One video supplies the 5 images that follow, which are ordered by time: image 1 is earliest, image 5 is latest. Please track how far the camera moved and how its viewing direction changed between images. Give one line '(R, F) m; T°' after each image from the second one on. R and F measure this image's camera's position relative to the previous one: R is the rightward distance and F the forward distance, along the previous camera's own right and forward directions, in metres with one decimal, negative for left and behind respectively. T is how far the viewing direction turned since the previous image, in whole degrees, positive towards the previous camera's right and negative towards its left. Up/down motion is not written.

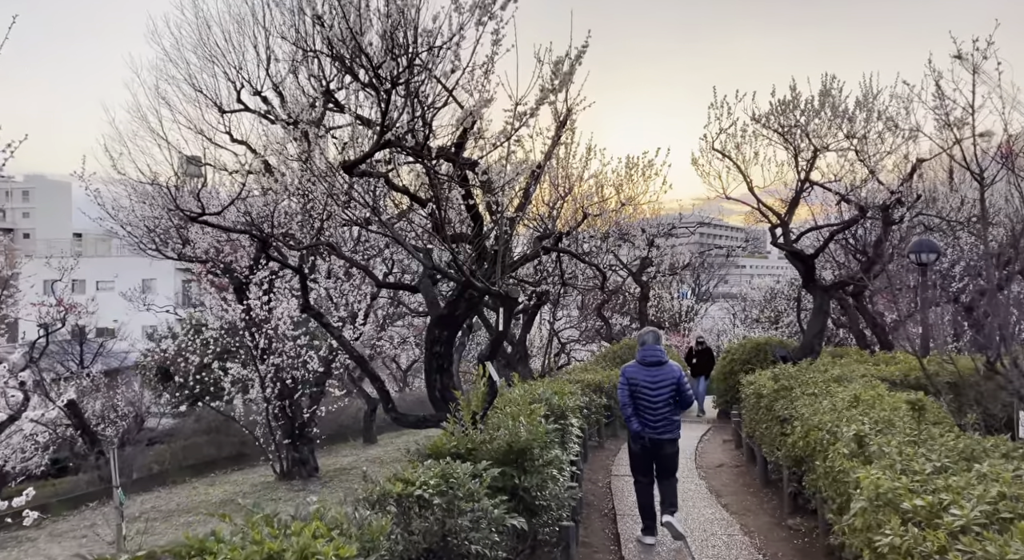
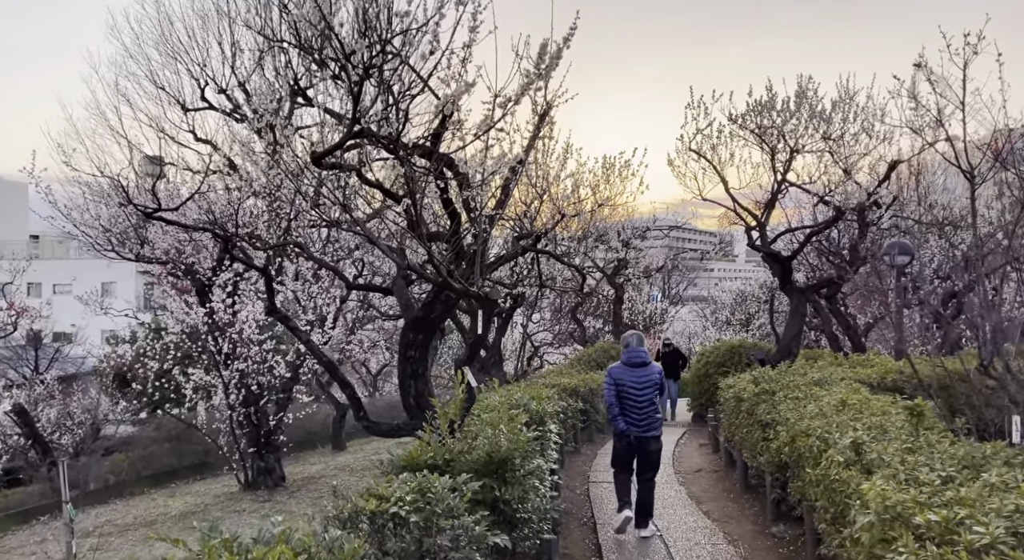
(-0.1, +0.3) m; +2°
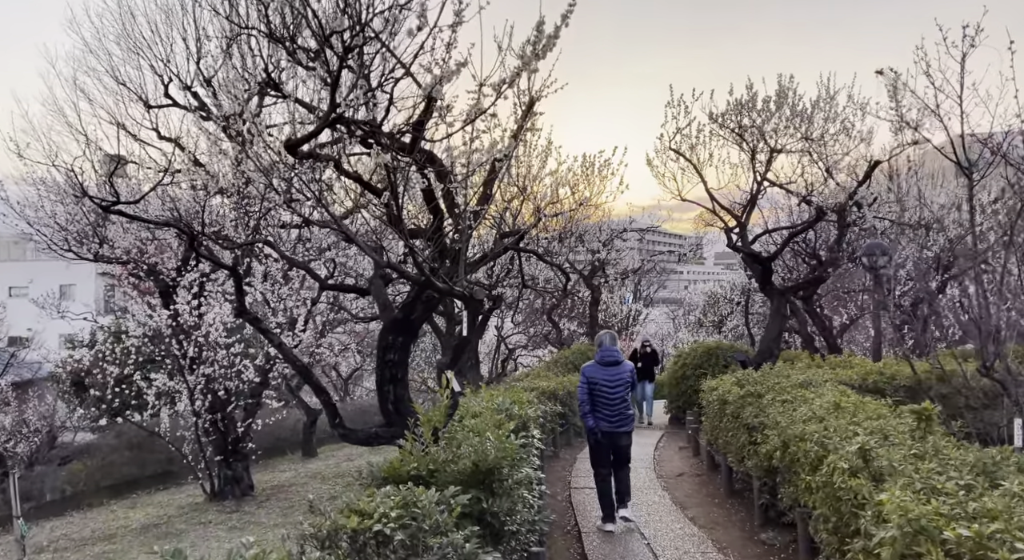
(-0.1, +0.3) m; +2°
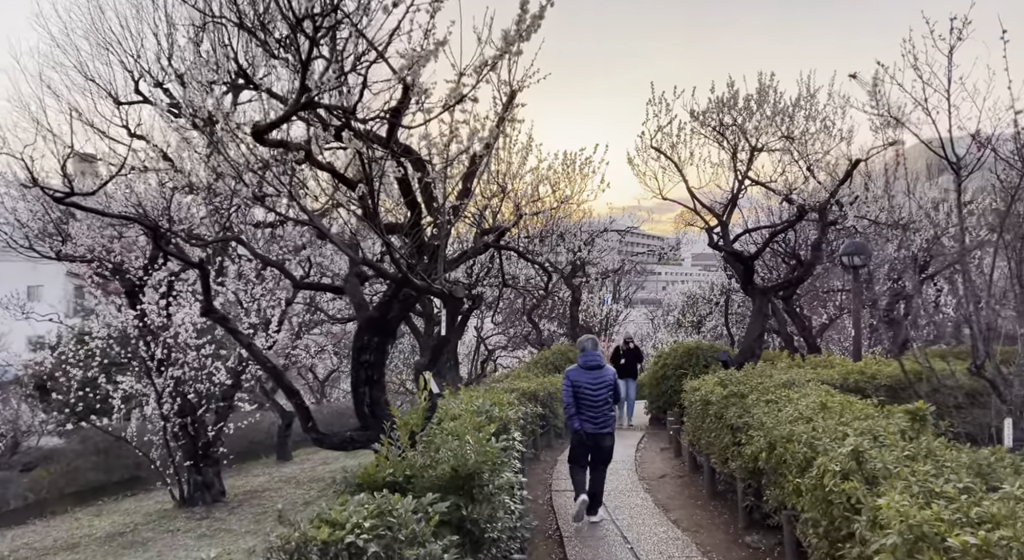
(0.0, +0.2) m; +1°
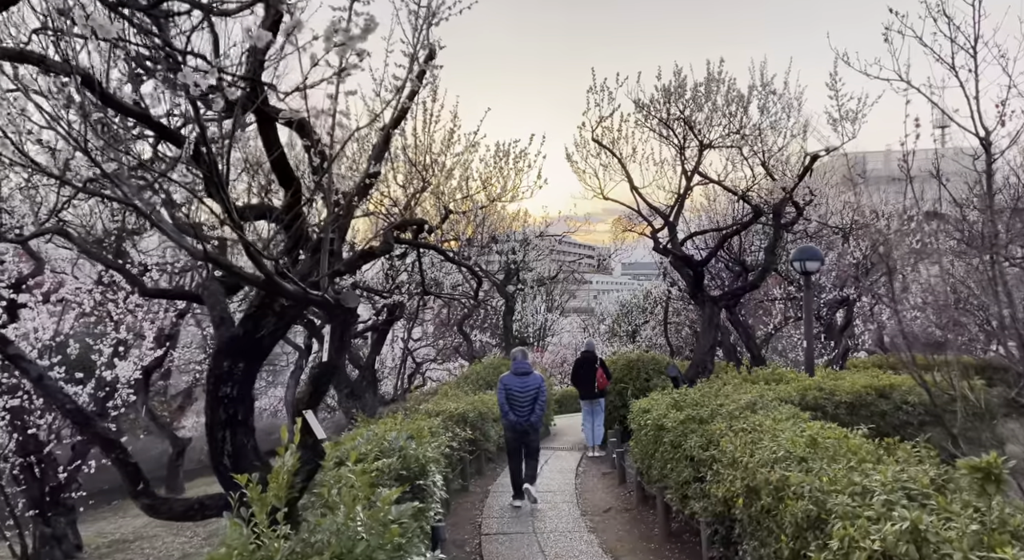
(+0.1, +1.4) m; +5°
